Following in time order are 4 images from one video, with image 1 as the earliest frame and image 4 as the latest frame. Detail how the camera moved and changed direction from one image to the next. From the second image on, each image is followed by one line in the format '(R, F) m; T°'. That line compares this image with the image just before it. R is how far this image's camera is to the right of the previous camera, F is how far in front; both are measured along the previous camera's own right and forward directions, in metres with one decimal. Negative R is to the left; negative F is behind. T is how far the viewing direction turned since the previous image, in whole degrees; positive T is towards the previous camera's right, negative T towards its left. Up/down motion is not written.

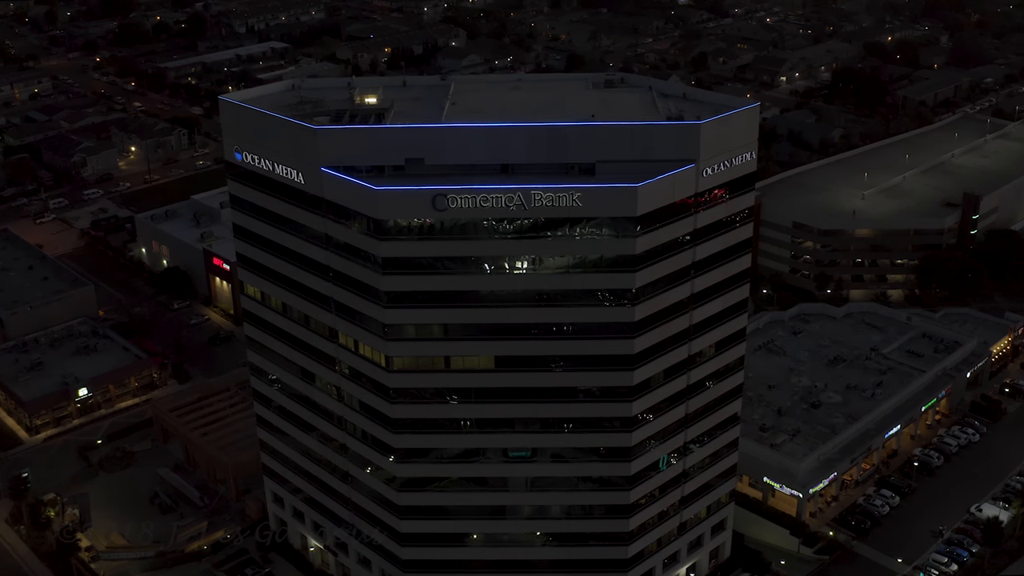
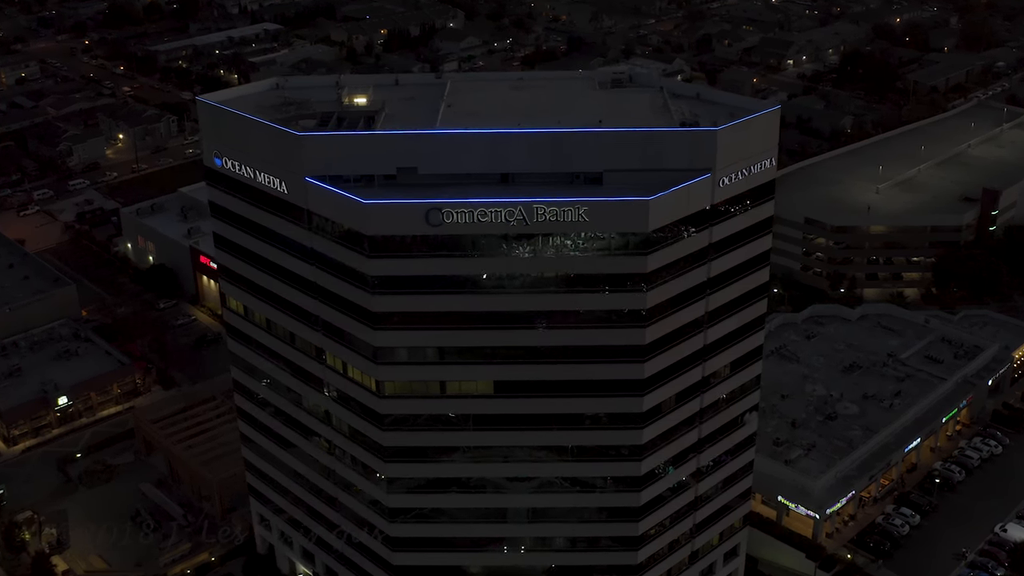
(-0.1, +5.5) m; 0°
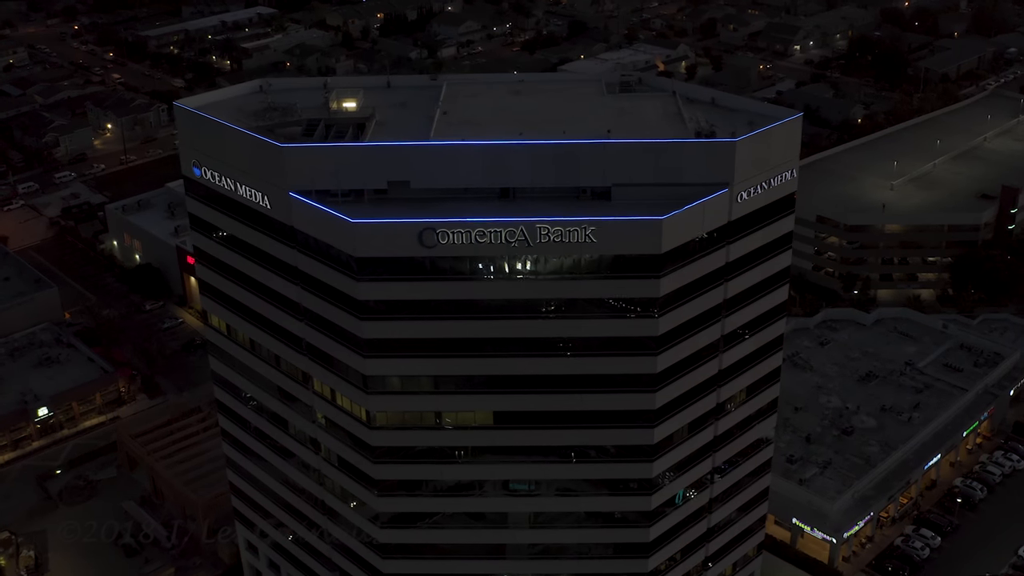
(-0.1, +4.9) m; 0°
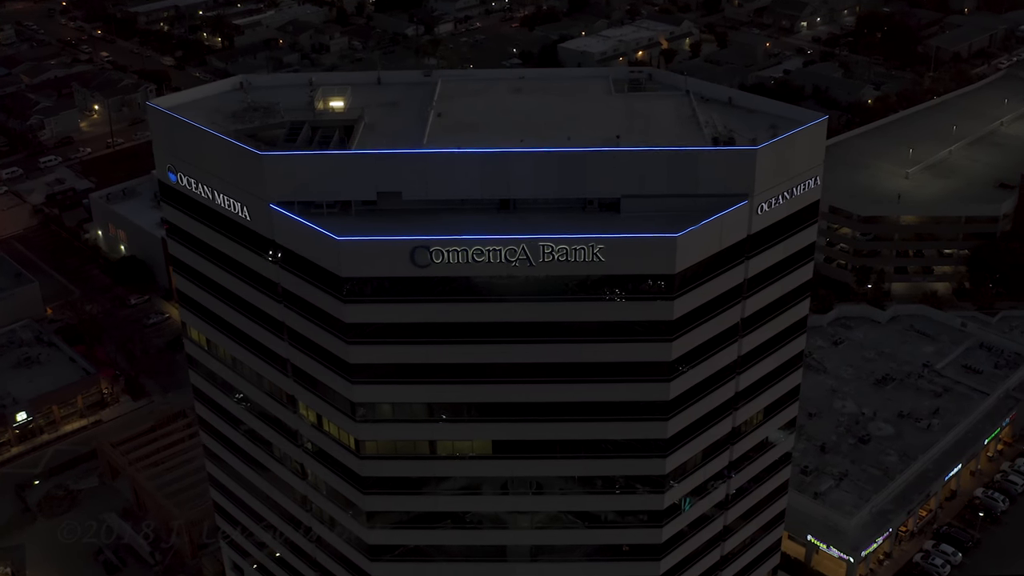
(-0.1, +4.9) m; 0°
